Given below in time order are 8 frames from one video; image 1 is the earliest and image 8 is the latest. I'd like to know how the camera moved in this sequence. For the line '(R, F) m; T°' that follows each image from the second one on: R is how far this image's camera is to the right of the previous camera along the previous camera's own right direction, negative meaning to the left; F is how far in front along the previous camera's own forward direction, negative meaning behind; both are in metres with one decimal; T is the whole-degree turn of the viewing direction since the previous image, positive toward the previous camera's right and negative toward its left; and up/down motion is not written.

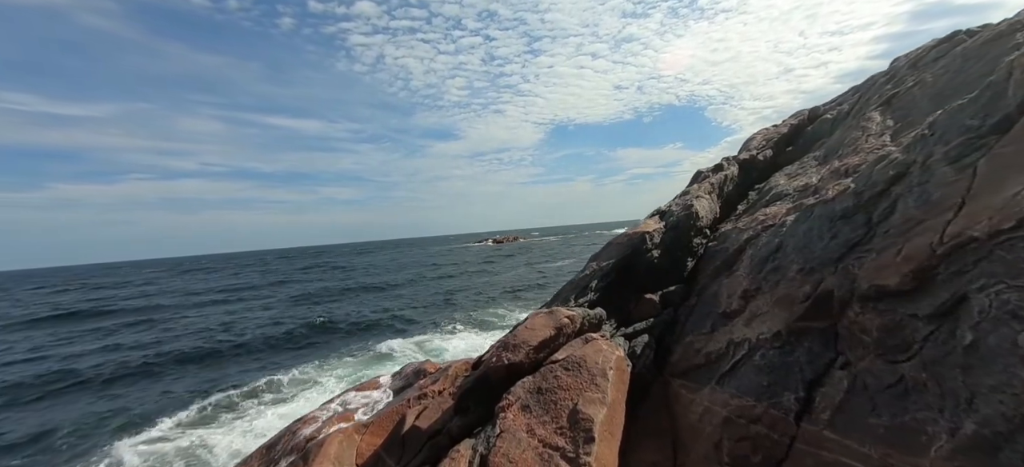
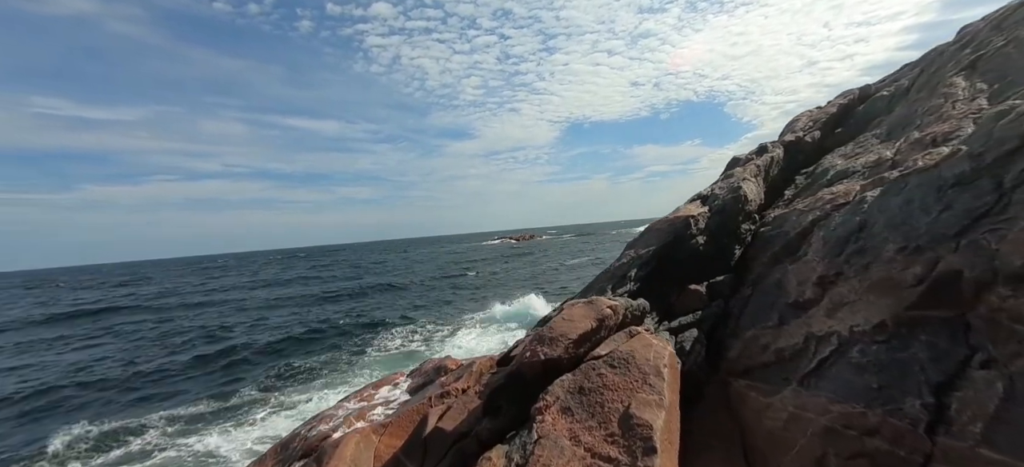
(-0.2, +0.6) m; -2°
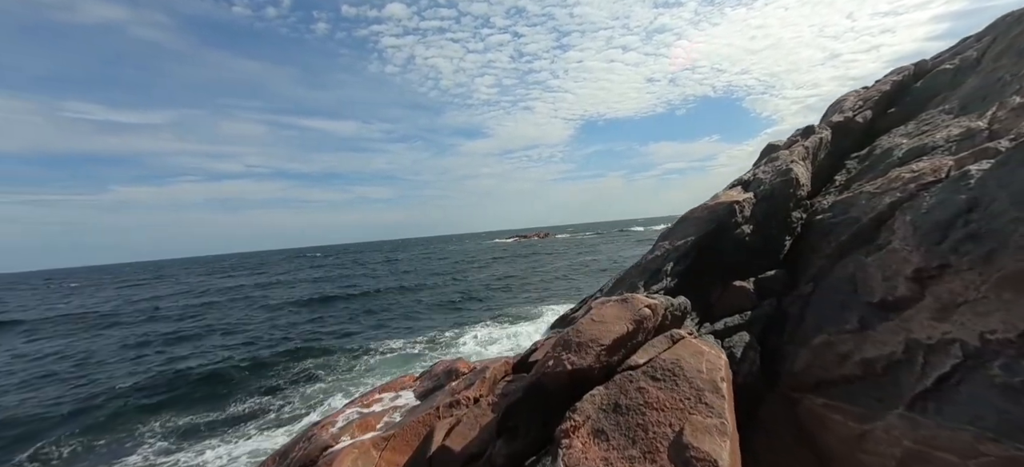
(0.0, +0.8) m; -2°
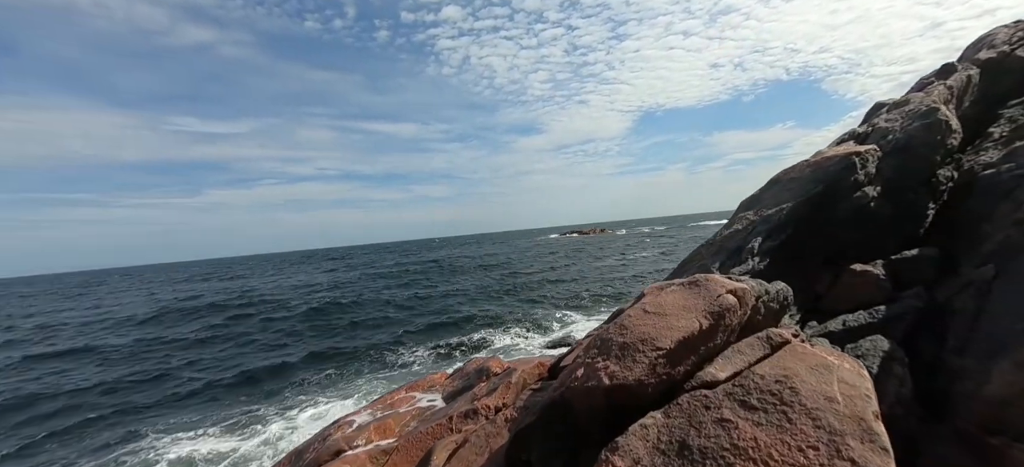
(+0.3, +1.2) m; -7°
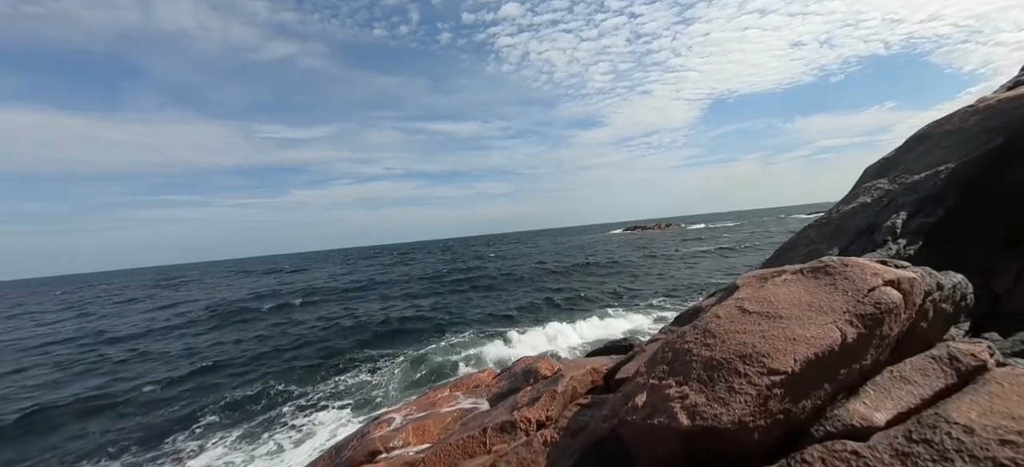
(+0.1, +0.8) m; -8°
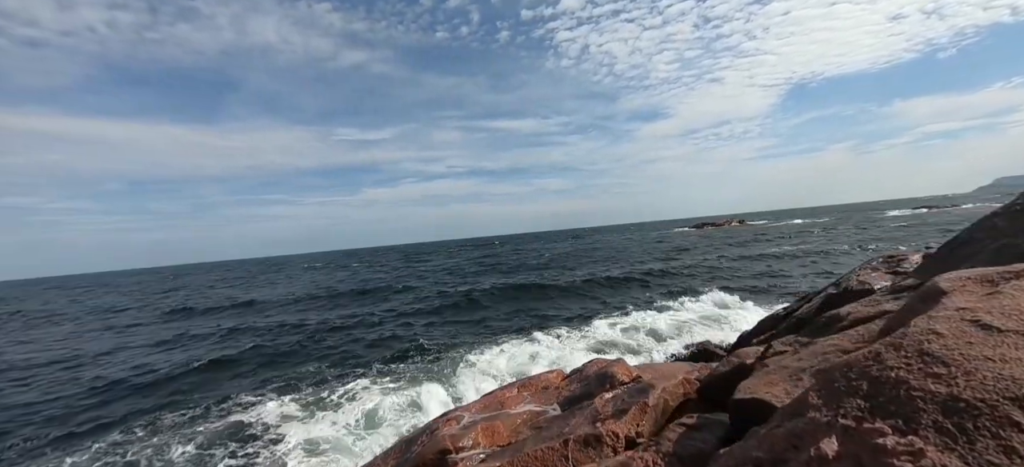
(-0.2, +0.4) m; -8°
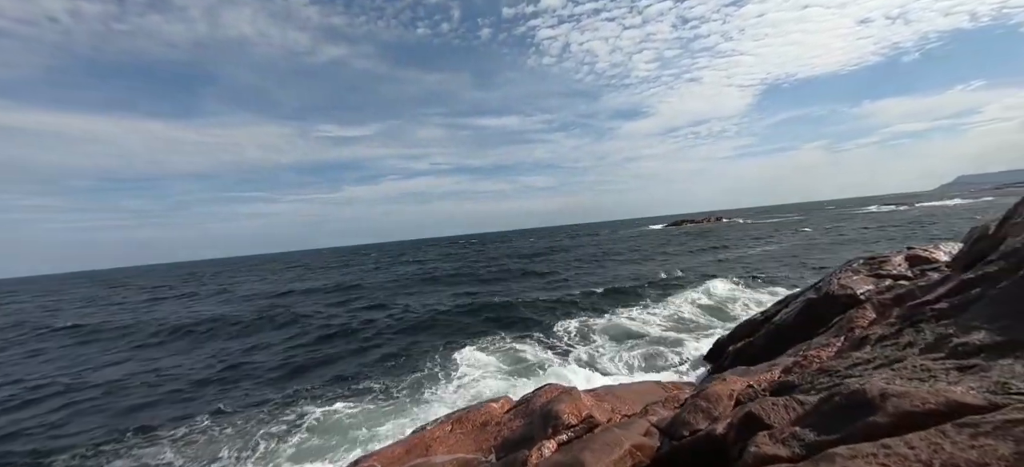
(+0.7, +1.2) m; +2°
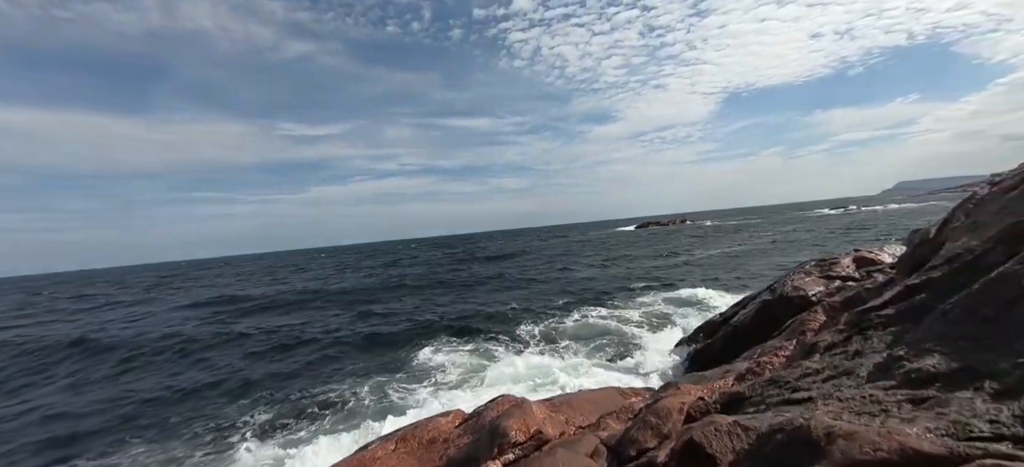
(+0.3, +0.3) m; +4°
